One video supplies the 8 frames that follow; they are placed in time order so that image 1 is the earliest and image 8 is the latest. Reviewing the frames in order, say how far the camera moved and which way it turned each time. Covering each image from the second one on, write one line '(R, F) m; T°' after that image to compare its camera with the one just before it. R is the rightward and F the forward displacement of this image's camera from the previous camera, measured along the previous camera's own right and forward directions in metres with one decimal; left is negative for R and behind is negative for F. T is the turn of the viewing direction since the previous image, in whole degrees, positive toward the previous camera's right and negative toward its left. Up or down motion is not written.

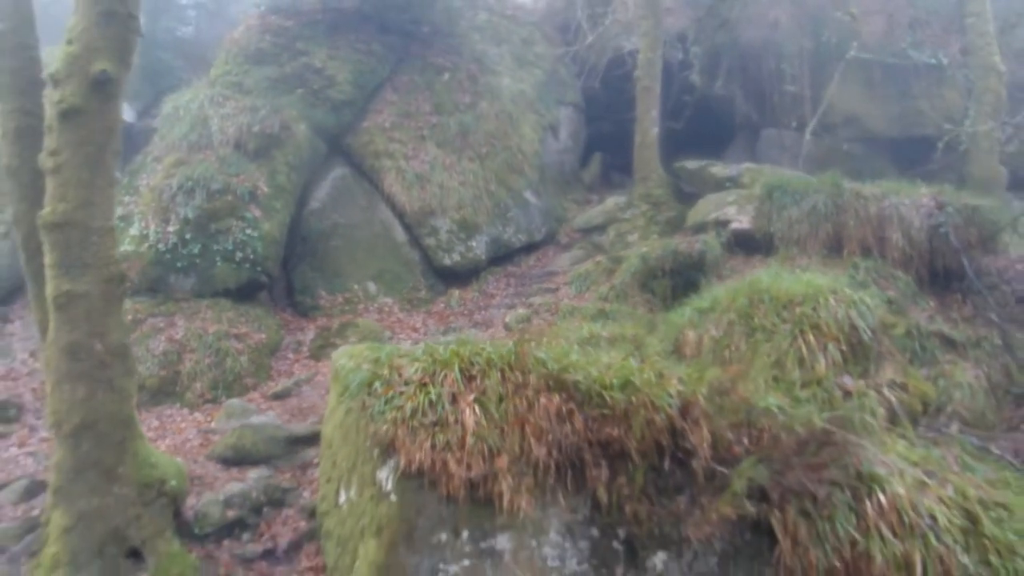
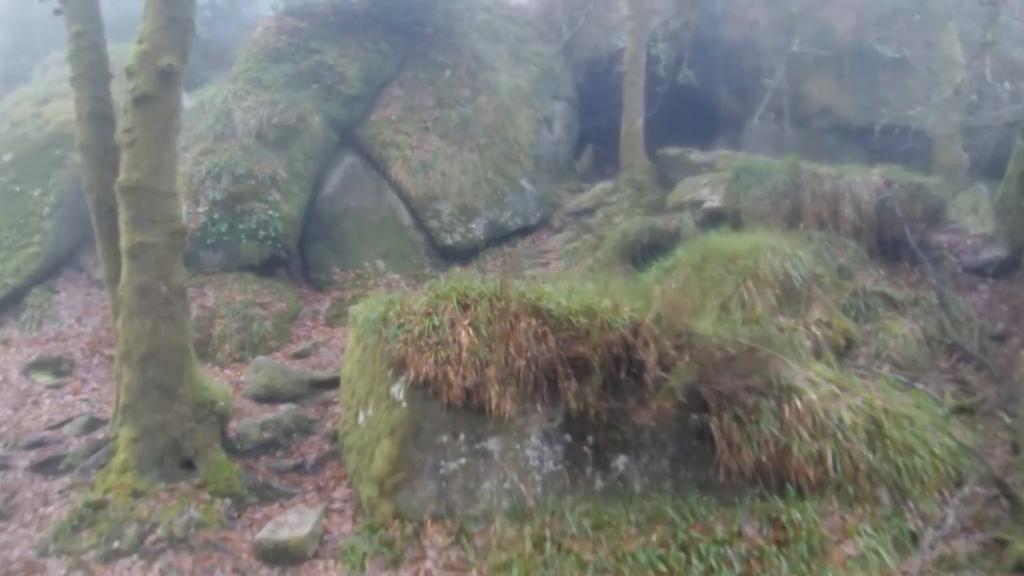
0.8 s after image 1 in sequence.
(+0.1, -1.3) m; 0°
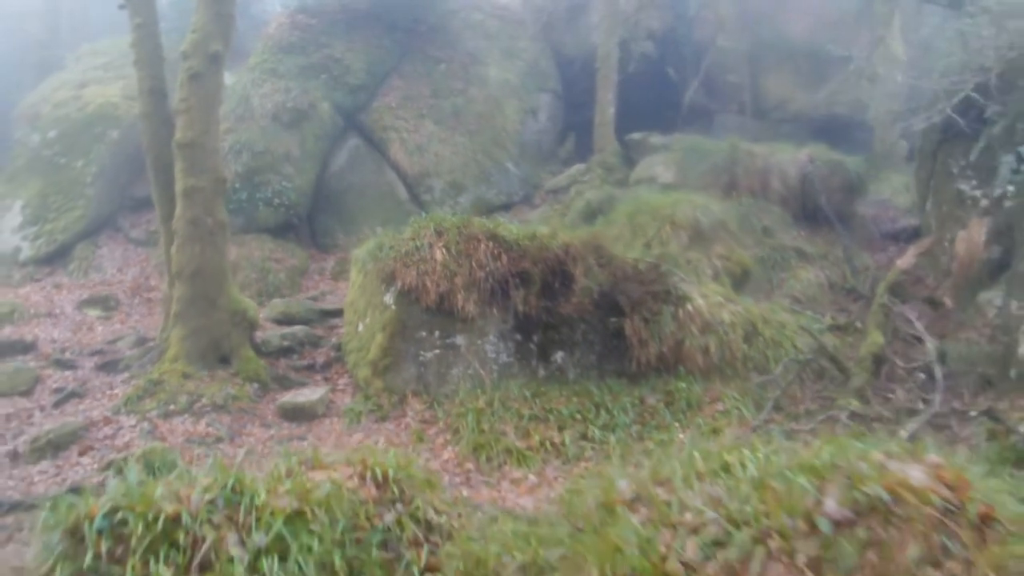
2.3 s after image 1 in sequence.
(+0.4, -2.2) m; 0°
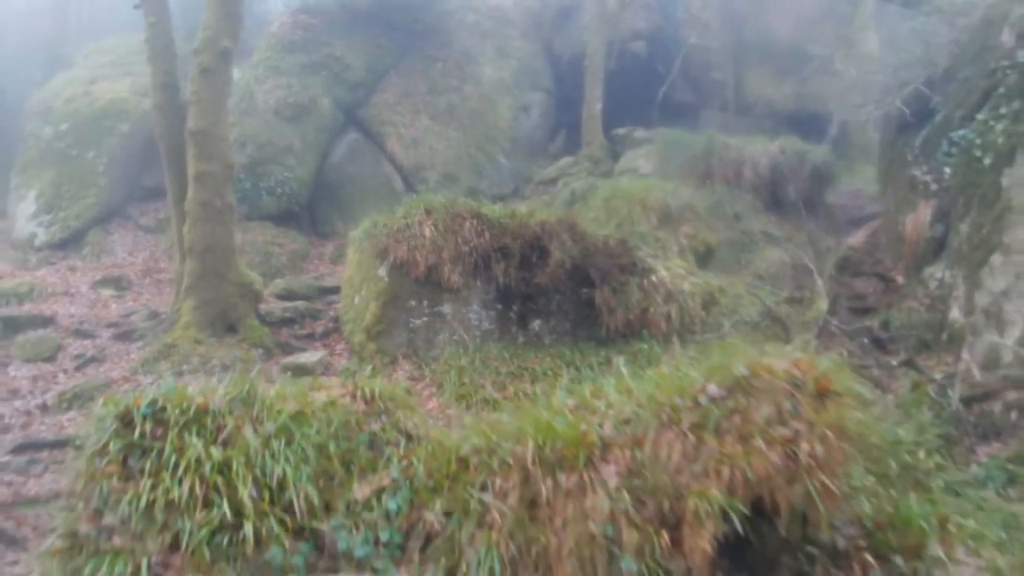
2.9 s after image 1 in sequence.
(+0.2, -0.9) m; 0°
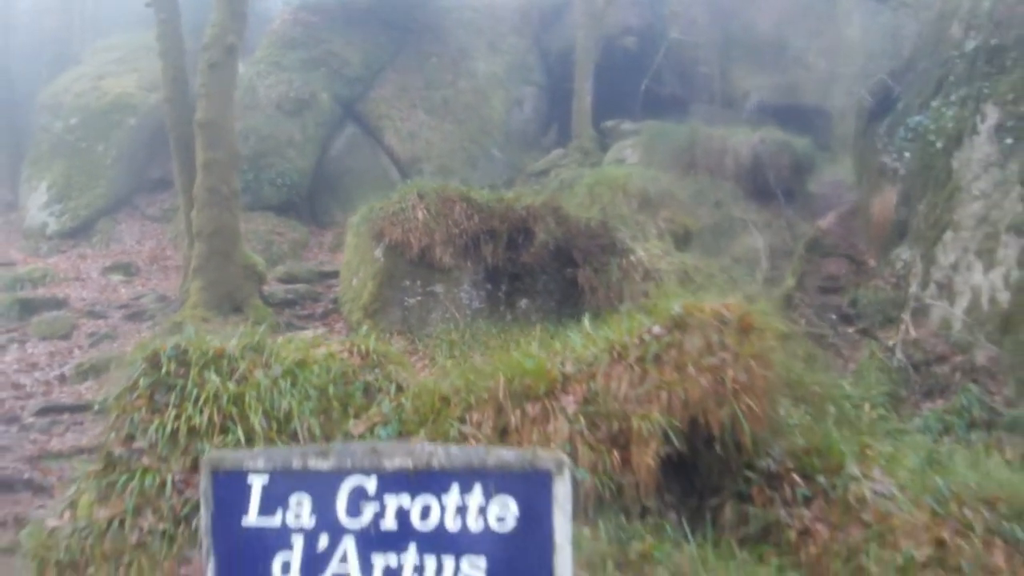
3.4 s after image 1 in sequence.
(+0.2, -0.6) m; 0°
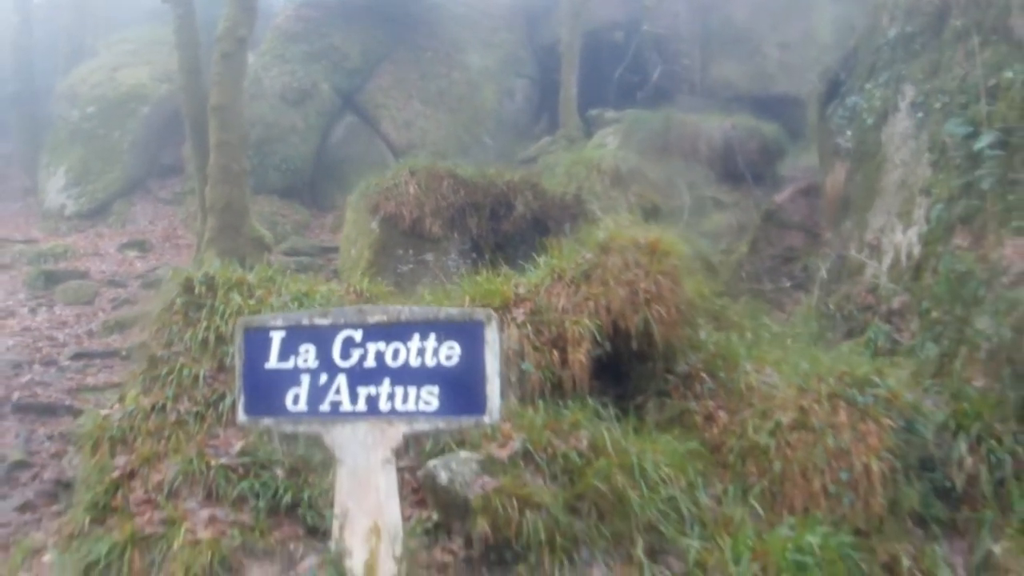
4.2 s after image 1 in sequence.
(+0.3, -1.1) m; 0°
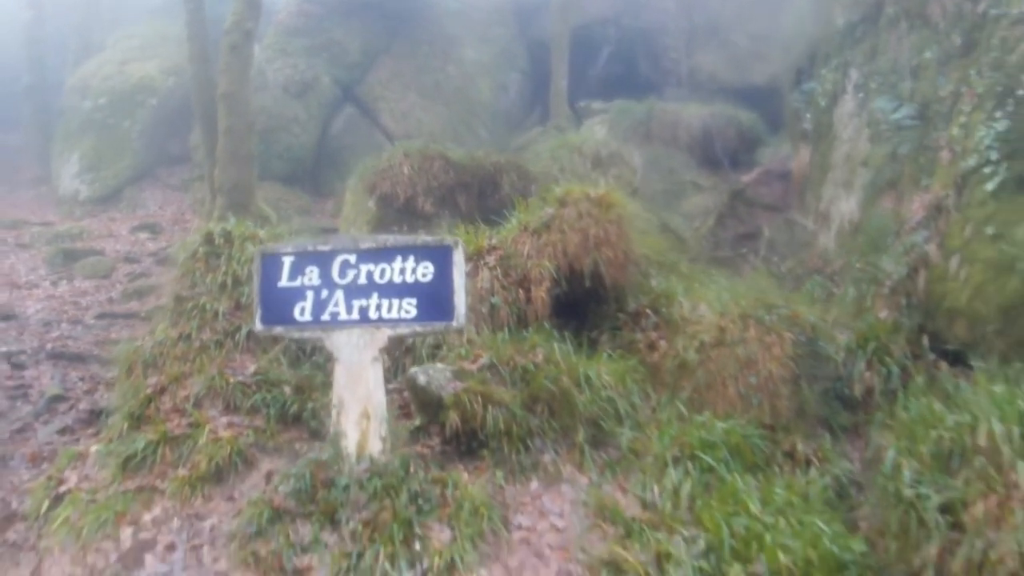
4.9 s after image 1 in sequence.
(+0.2, -1.0) m; 0°
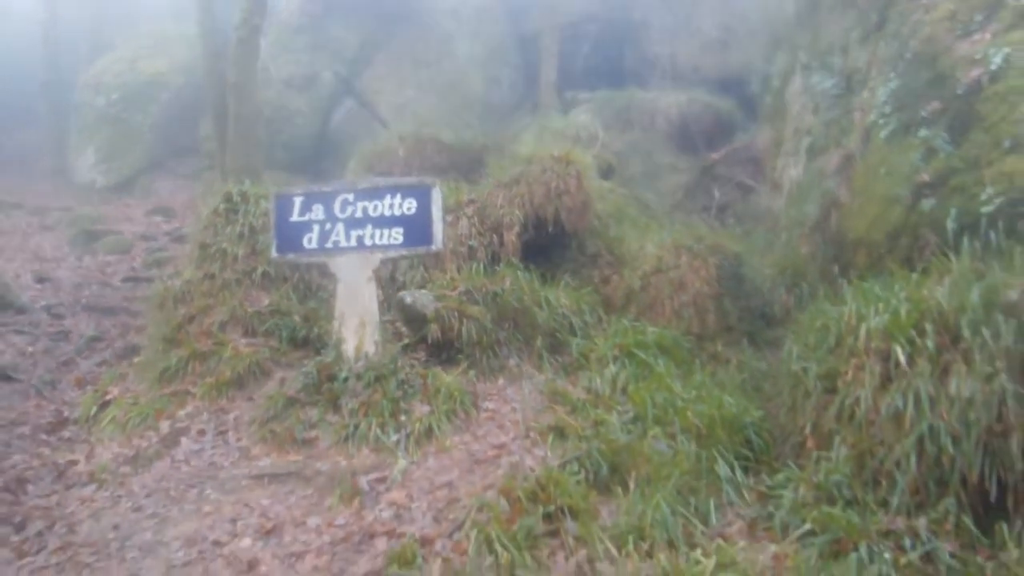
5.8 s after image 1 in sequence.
(+0.3, -1.1) m; 0°
